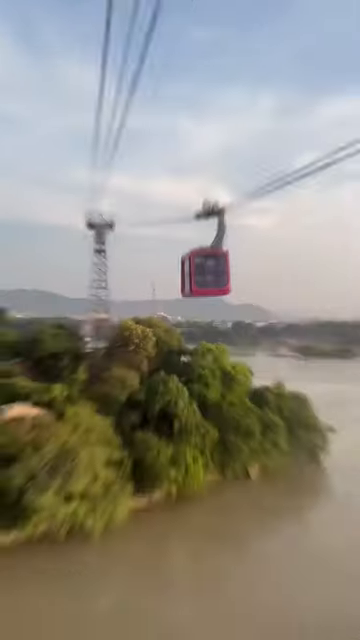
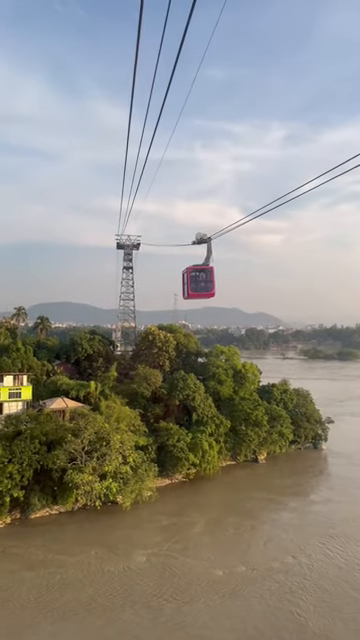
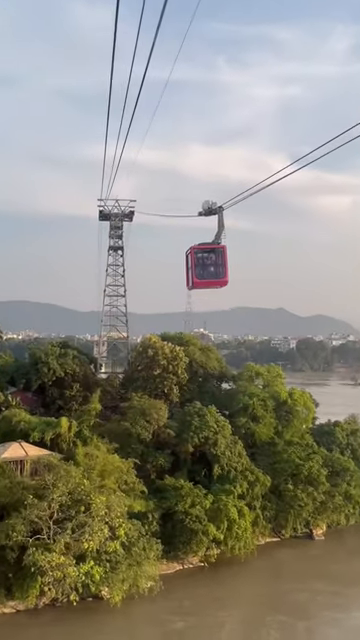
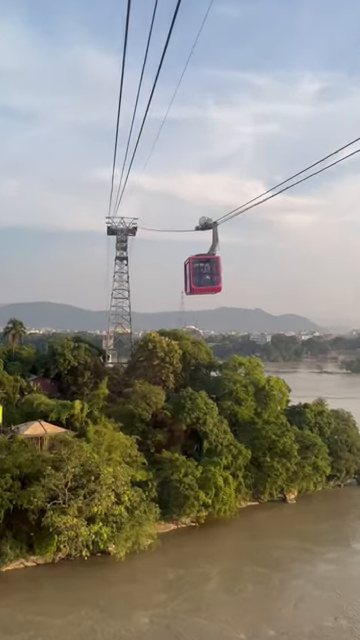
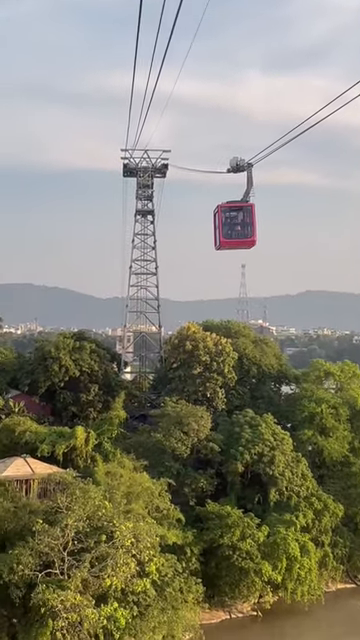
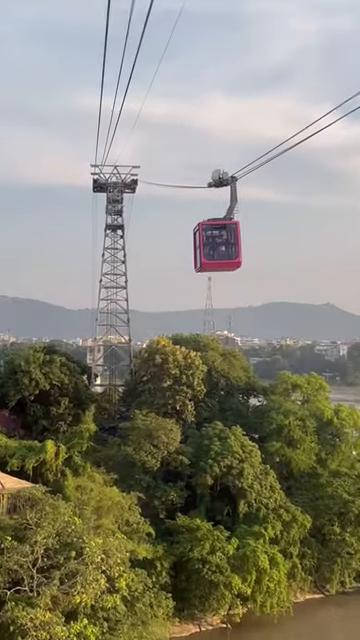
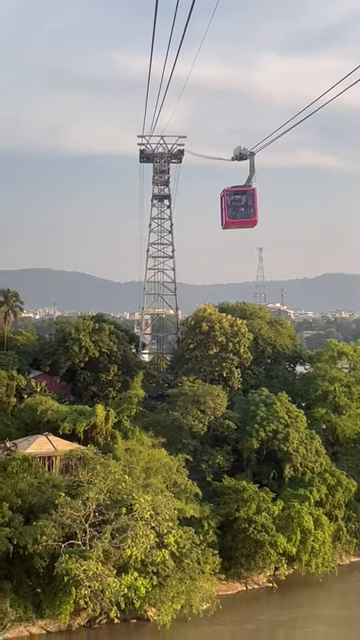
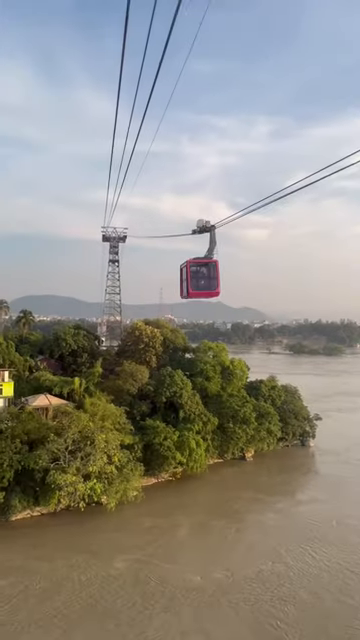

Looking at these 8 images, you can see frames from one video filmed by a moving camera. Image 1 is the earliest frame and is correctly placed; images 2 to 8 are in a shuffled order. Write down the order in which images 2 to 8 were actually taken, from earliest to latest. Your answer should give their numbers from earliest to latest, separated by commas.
8, 2, 4, 3, 6, 5, 7
